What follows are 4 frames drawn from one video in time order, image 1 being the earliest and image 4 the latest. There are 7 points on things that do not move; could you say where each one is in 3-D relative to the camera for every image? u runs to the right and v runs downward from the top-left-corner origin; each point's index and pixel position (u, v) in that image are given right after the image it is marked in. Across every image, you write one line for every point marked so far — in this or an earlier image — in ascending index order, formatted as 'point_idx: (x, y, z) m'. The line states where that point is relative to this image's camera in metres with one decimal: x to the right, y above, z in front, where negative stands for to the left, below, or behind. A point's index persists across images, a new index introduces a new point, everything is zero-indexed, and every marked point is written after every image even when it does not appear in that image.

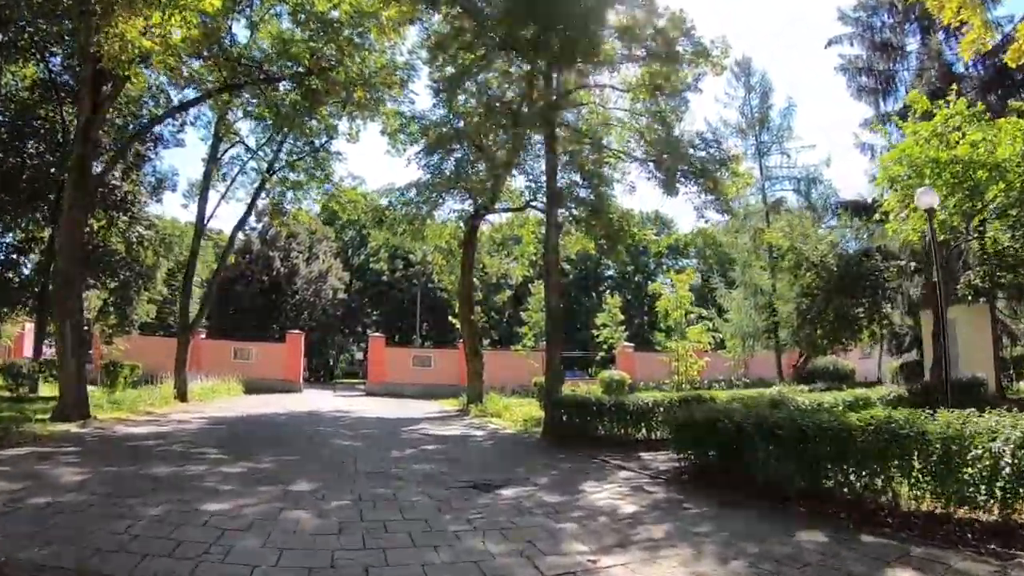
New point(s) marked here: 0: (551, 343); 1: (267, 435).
0: (+0.6, -0.9, +12.2) m
1: (-3.6, -2.1, +10.4) m
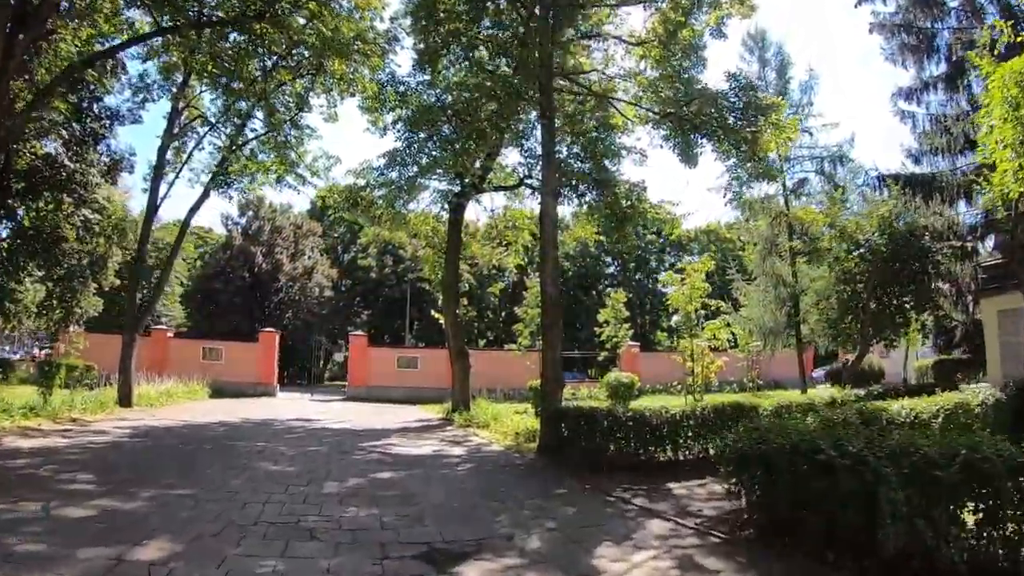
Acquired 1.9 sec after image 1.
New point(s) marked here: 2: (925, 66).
0: (+0.5, -0.7, +10.0) m
1: (-3.7, -1.9, +8.1) m
2: (+9.5, +5.1, +16.6) m
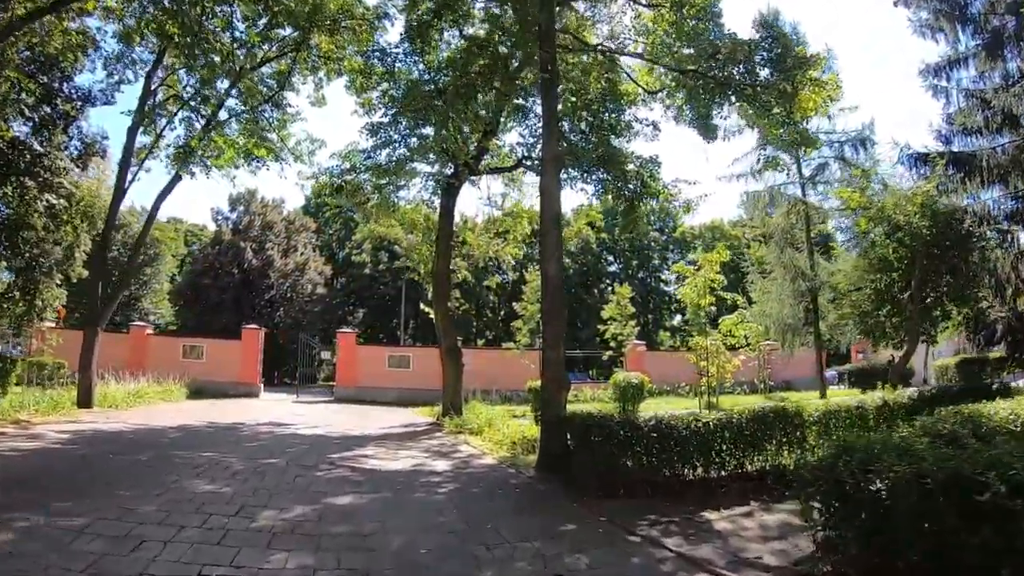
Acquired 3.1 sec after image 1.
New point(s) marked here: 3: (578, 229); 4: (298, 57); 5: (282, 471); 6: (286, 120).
0: (+0.4, -0.5, +8.6) m
1: (-3.8, -1.7, +6.8) m
2: (+9.5, +5.2, +15.3) m
3: (+1.7, +1.6, +19.0) m
4: (-5.1, +5.6, +17.4) m
5: (-2.0, -1.6, +6.4) m
6: (-5.8, +4.3, +18.5) m
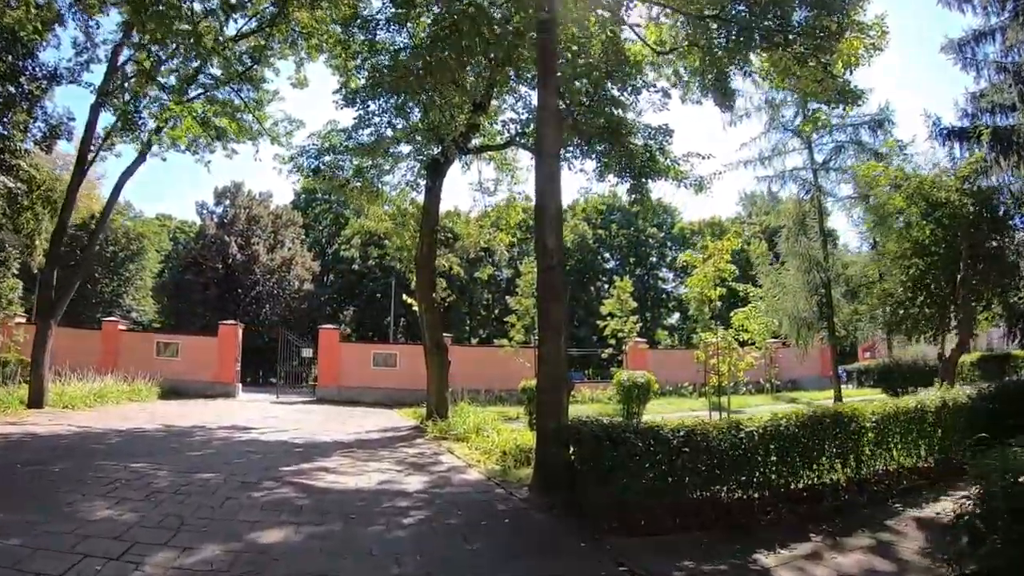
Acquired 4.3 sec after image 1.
0: (+0.3, -0.4, +7.4) m
1: (-3.9, -1.5, +5.5) m
2: (+9.3, +5.4, +14.1) m
3: (+1.6, +1.7, +17.8) m
4: (-5.3, +5.7, +16.1) m
5: (-2.1, -1.4, +5.1) m
6: (-6.0, +4.5, +17.2) m
